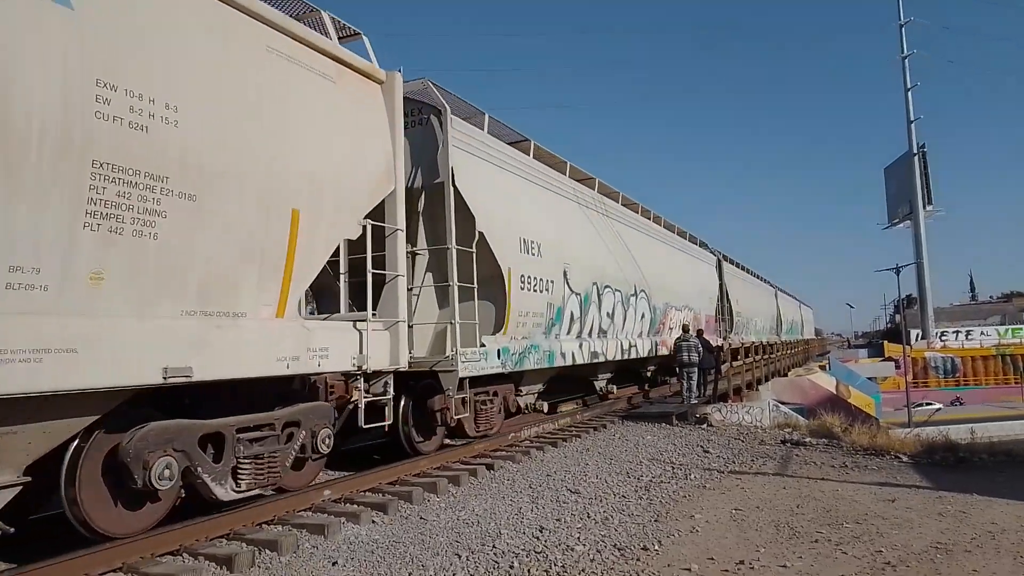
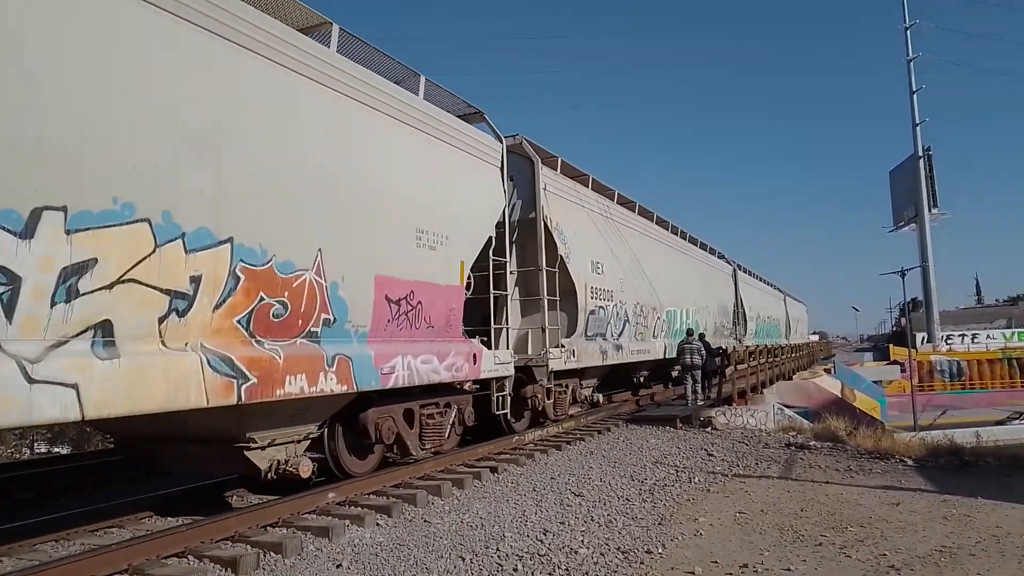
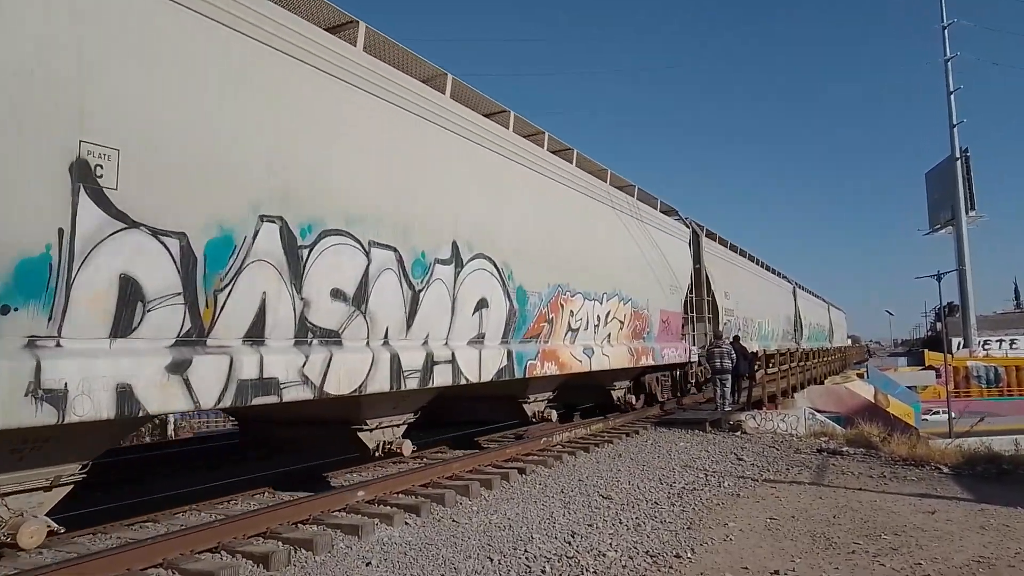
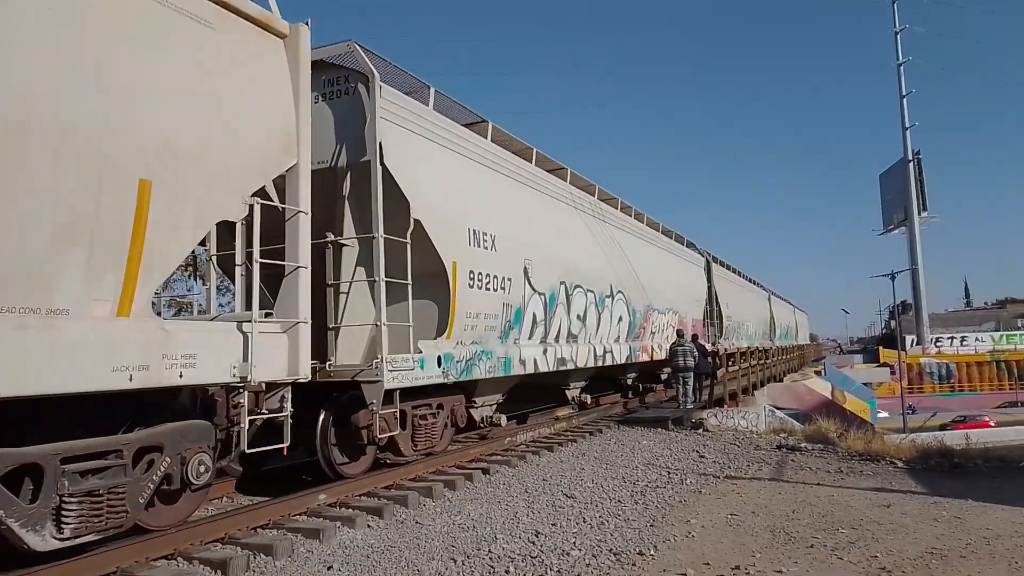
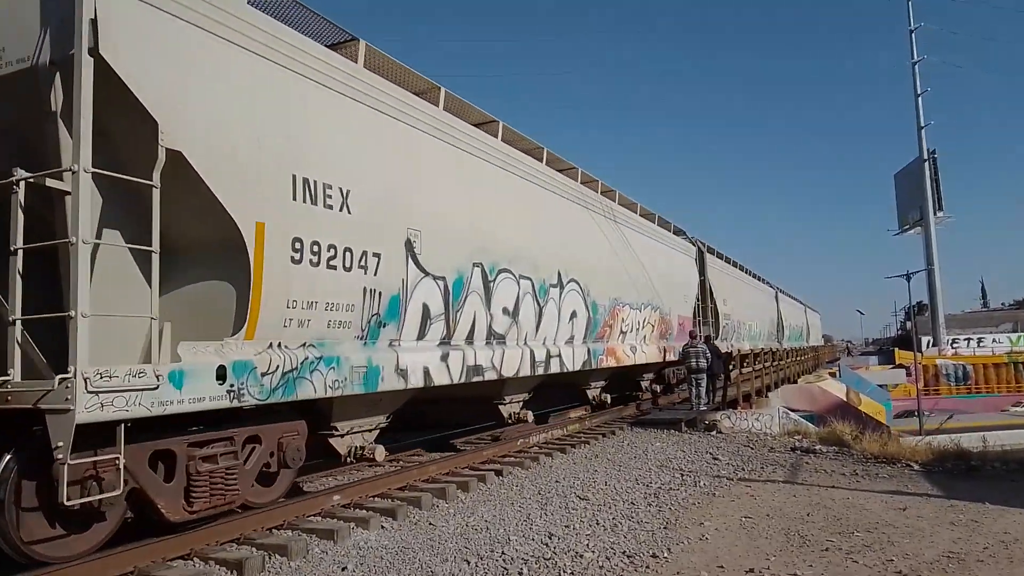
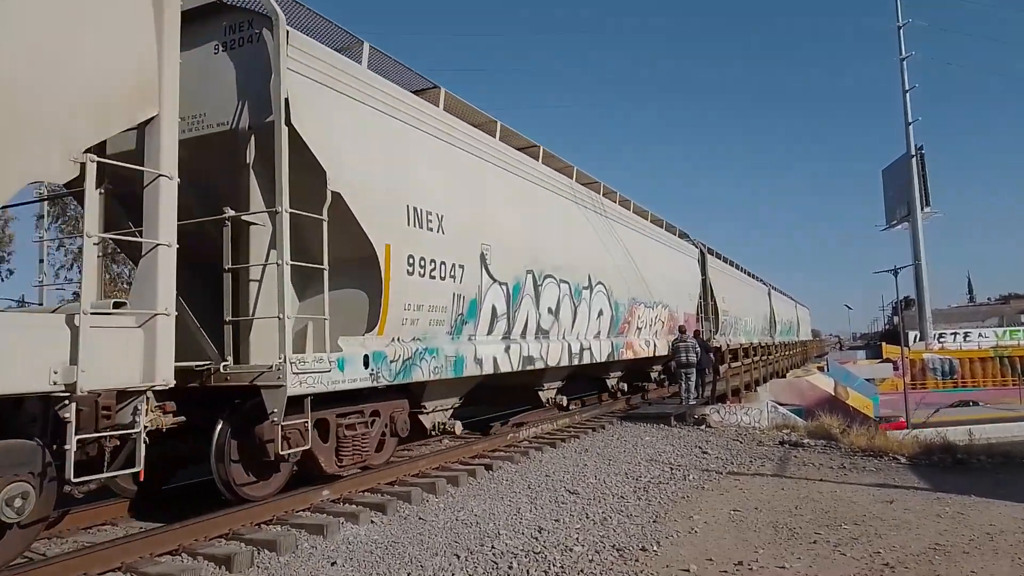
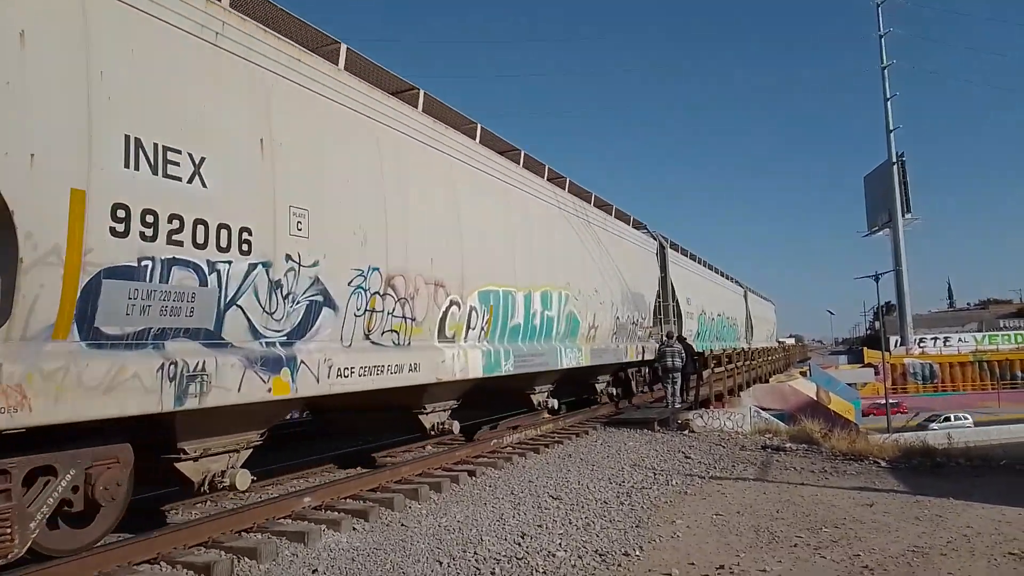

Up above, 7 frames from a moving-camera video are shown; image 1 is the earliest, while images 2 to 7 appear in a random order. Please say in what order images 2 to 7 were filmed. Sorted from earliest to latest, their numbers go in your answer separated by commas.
4, 6, 5, 3, 2, 7
